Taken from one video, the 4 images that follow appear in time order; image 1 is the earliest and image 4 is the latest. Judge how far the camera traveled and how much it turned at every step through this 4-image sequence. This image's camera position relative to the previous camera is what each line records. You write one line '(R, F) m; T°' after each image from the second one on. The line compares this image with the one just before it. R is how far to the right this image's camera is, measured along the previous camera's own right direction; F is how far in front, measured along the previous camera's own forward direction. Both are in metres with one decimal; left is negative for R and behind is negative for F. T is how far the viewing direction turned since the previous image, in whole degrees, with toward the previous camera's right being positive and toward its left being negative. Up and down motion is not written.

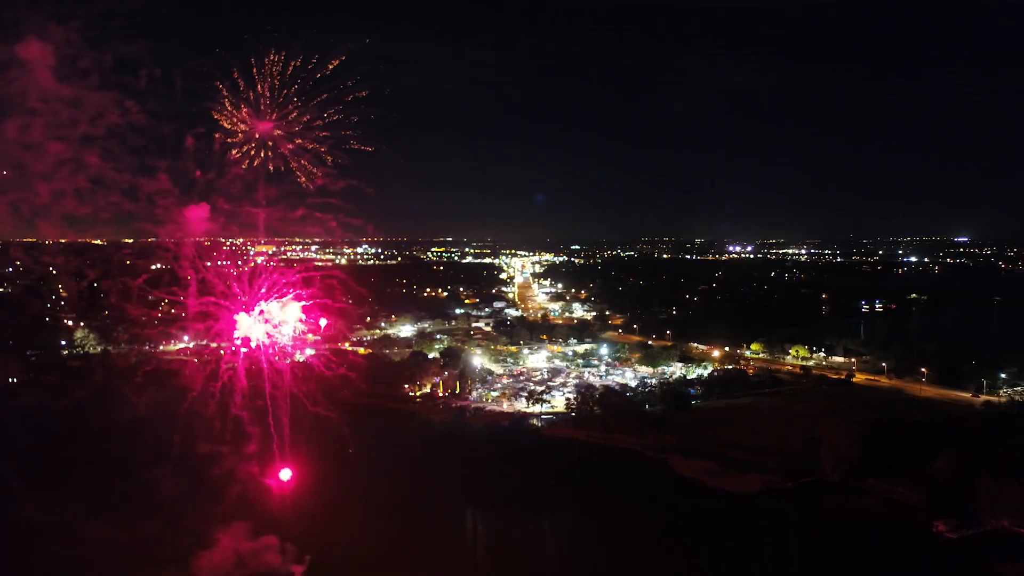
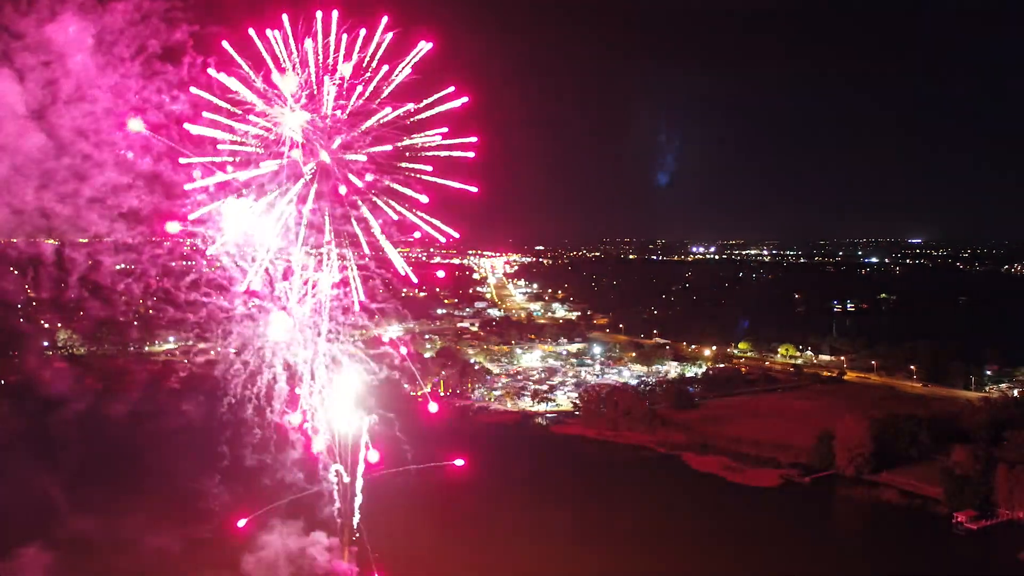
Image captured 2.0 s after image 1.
(-0.7, 0.0) m; +2°
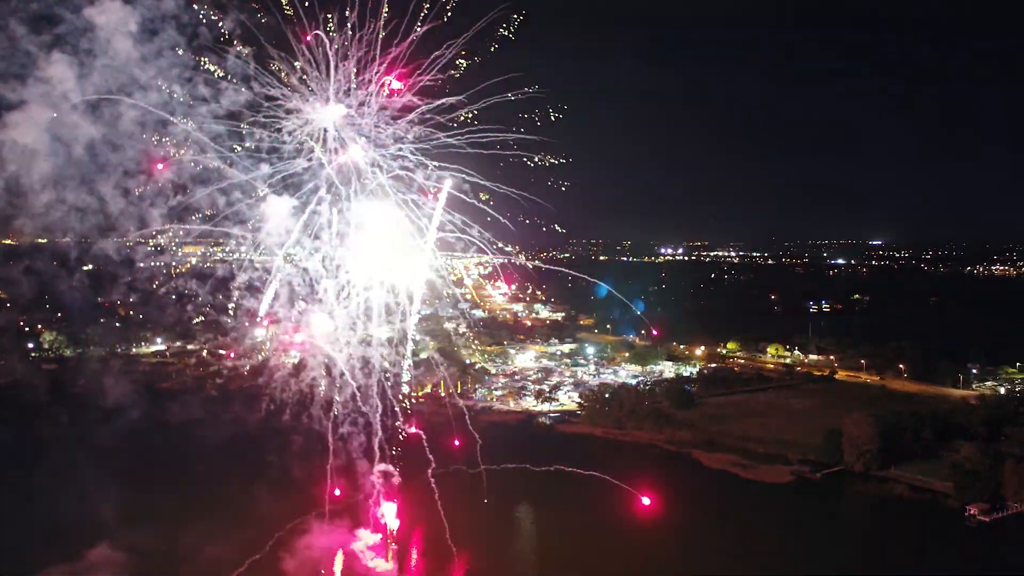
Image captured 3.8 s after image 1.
(-0.6, -0.1) m; +2°
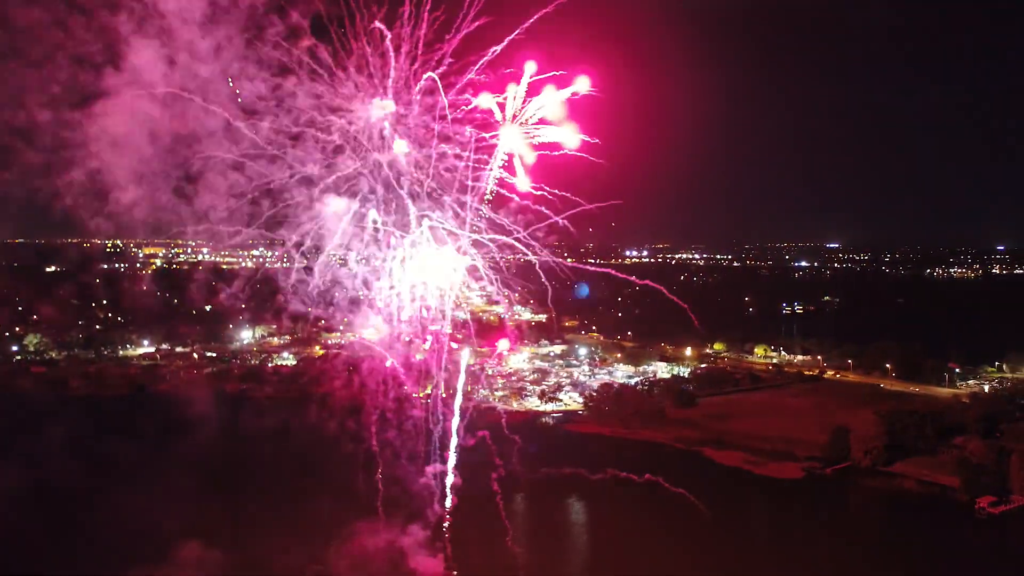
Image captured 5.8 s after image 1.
(-0.7, -0.1) m; +2°
